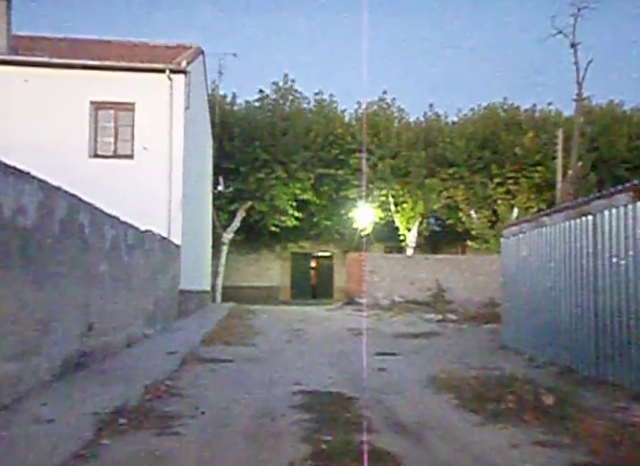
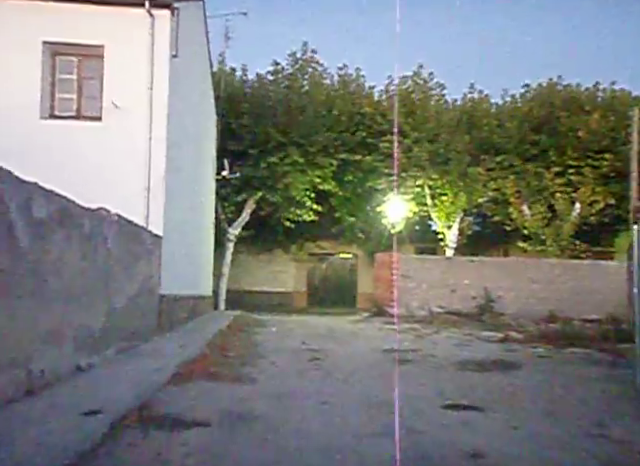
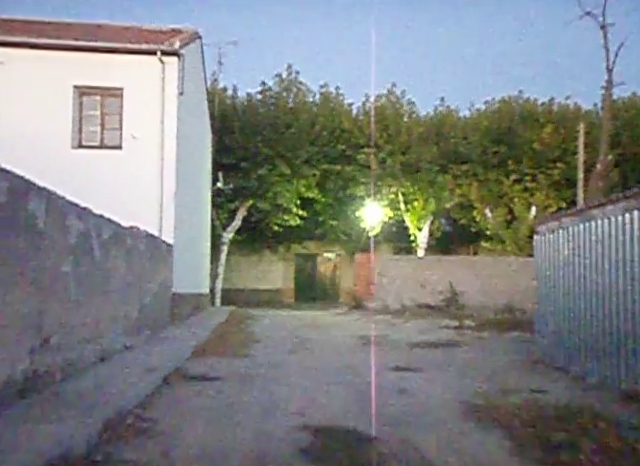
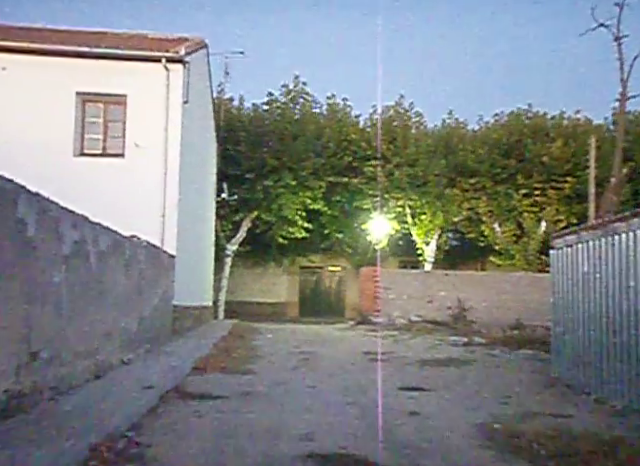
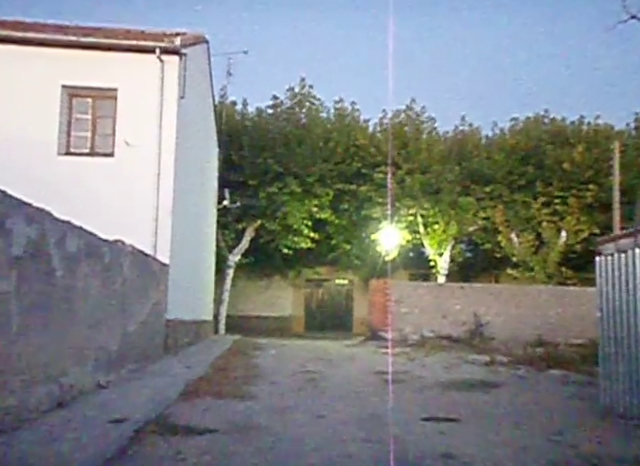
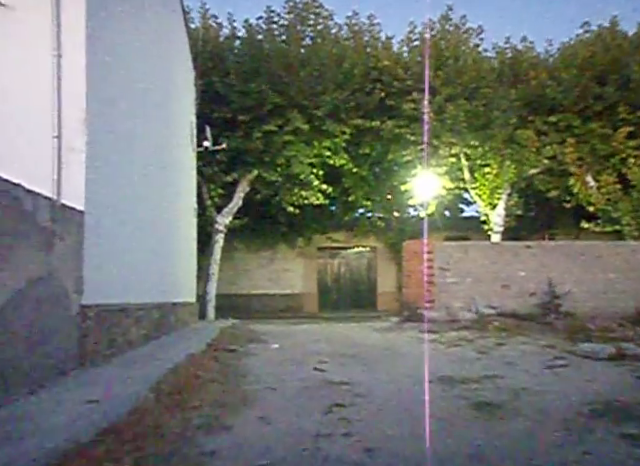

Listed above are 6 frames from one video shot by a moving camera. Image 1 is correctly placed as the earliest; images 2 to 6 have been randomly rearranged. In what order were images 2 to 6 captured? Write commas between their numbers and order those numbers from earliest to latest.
3, 4, 5, 2, 6
